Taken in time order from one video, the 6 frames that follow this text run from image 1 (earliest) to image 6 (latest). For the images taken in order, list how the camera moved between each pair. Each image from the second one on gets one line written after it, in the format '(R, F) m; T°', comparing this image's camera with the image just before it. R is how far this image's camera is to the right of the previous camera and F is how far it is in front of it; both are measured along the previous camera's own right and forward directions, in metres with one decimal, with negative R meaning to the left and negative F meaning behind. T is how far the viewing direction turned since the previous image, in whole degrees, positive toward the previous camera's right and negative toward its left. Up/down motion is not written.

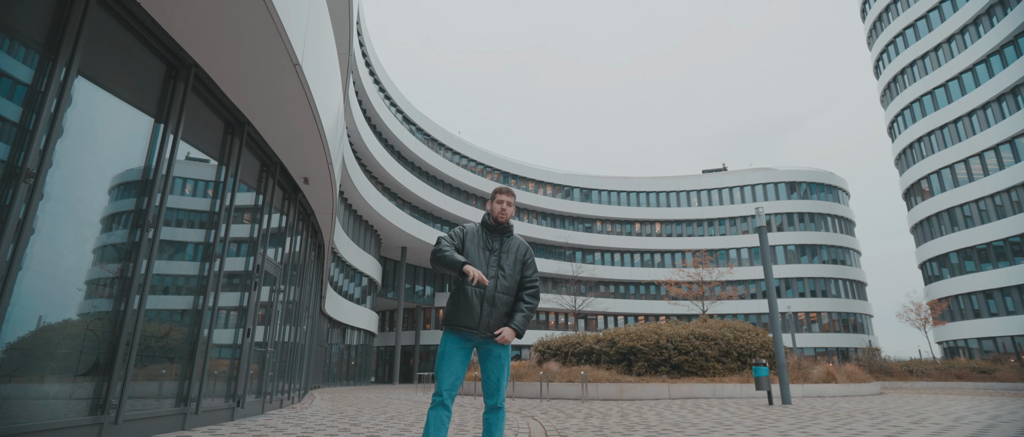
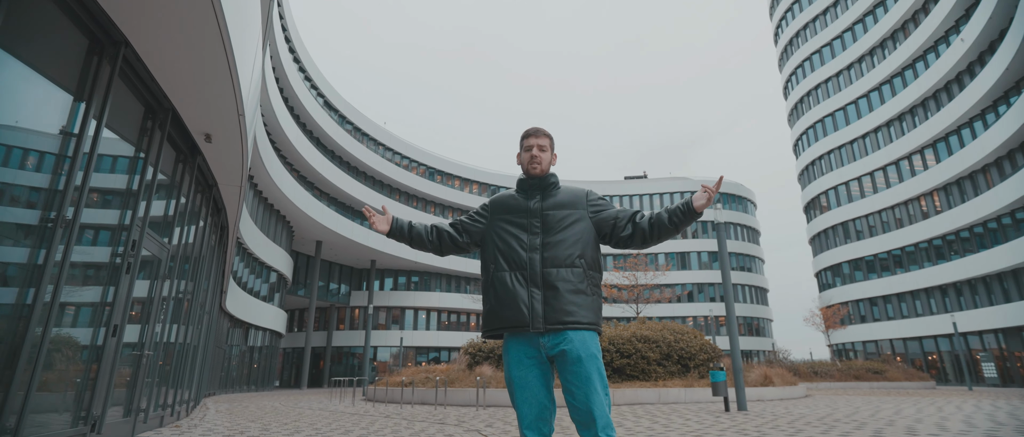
(-0.4, +1.0) m; +9°
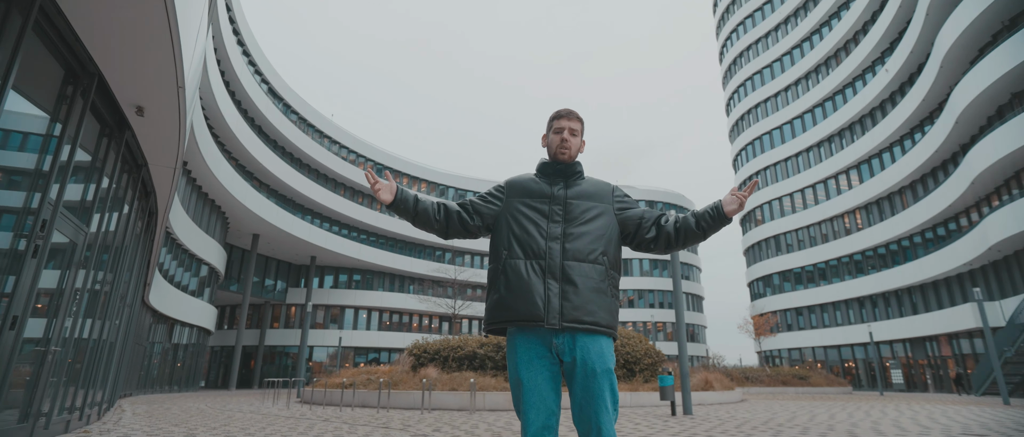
(-0.1, +0.2) m; +6°
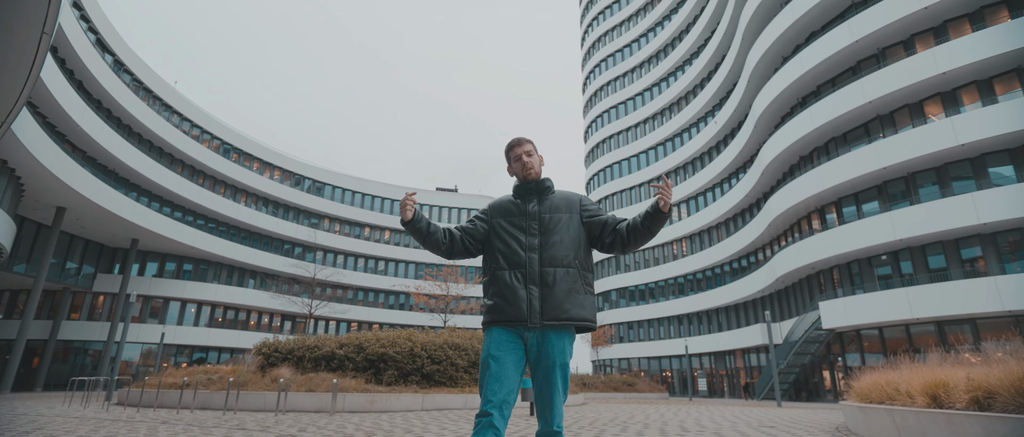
(-0.4, -0.2) m; +15°
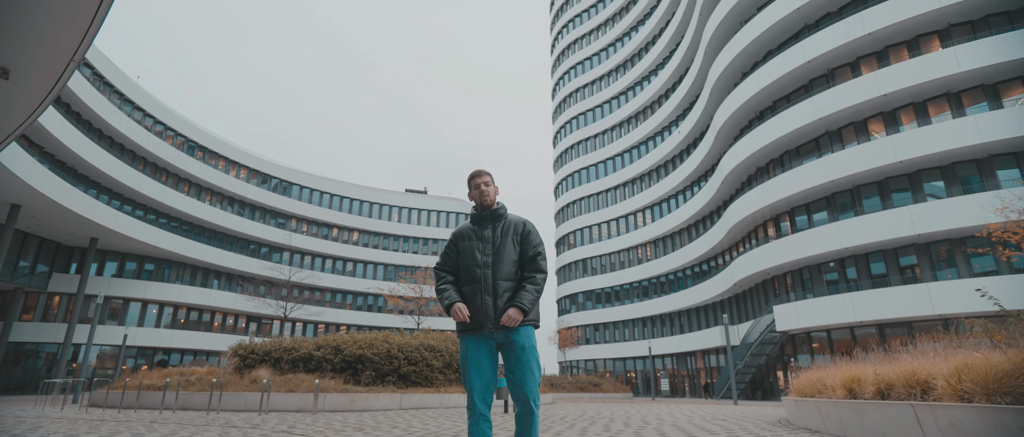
(-0.2, -0.6) m; +3°
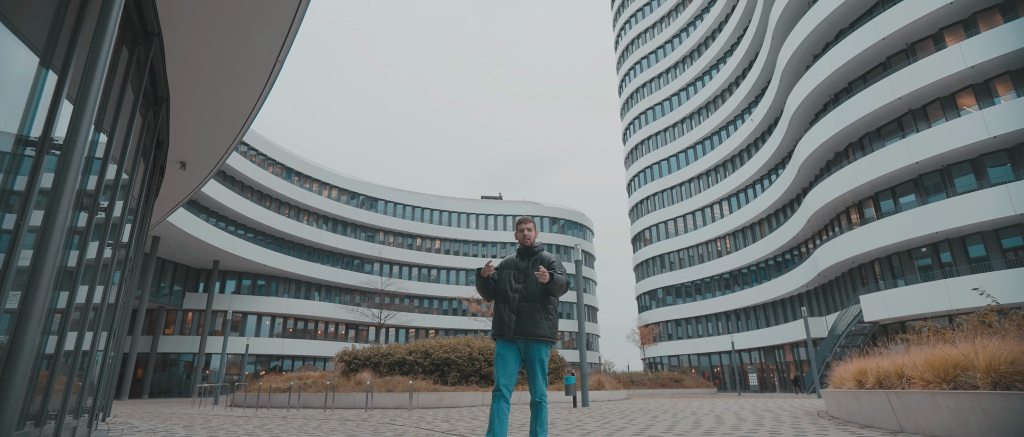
(+0.4, -1.0) m; -8°
